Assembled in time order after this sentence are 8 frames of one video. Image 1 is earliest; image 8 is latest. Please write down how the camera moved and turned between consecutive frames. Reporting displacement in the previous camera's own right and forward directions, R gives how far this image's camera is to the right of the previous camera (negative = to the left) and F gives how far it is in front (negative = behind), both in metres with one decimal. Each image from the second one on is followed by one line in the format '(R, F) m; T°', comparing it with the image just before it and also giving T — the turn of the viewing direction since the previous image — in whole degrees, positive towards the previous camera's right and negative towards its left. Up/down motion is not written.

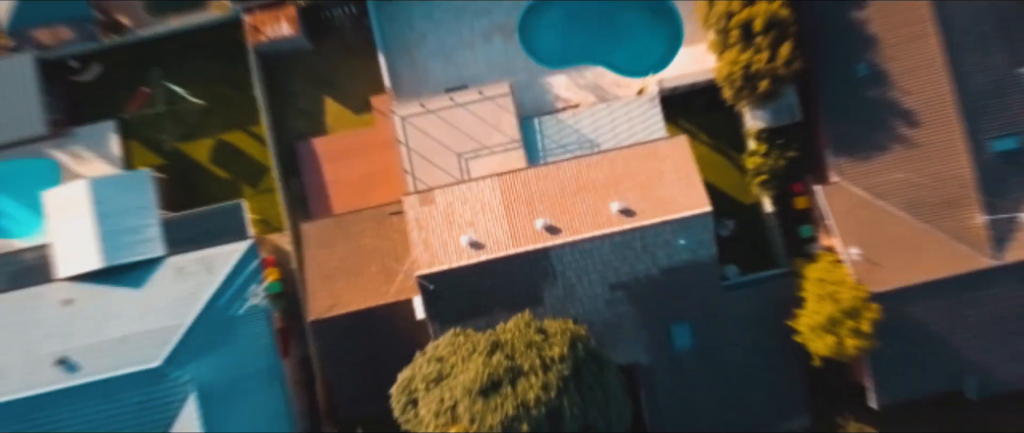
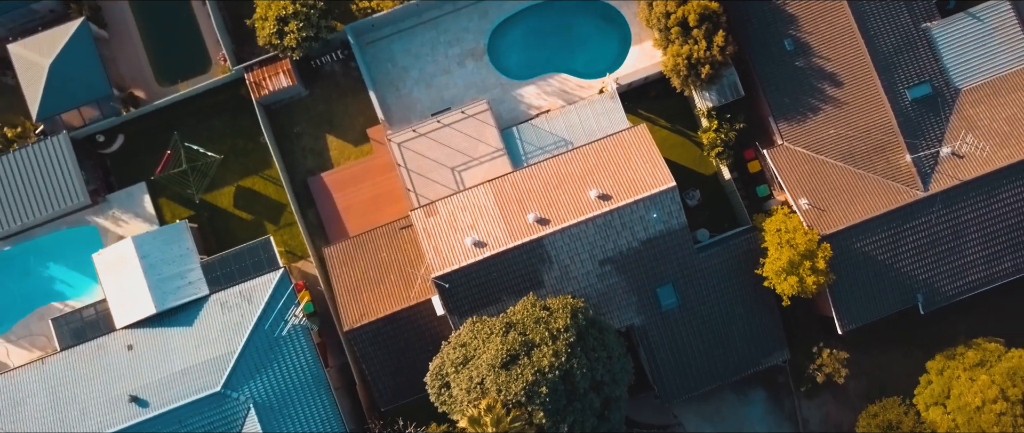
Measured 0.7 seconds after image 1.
(-0.3, -4.2) m; +1°
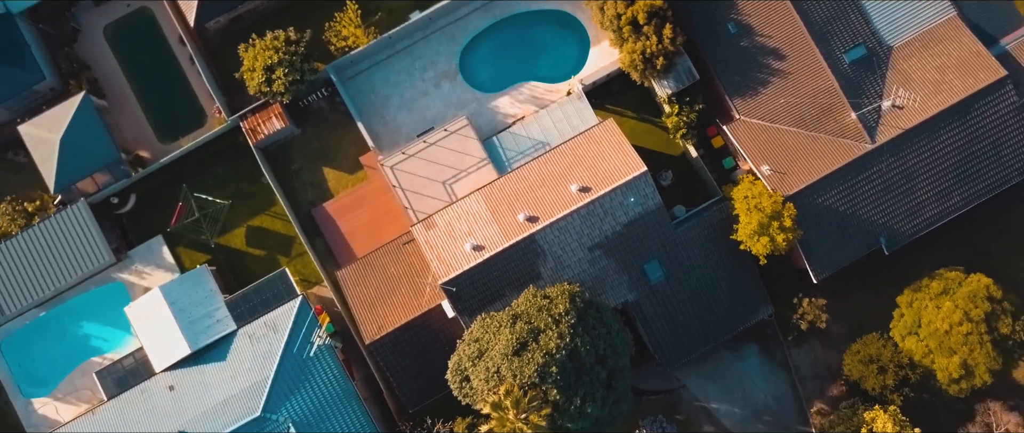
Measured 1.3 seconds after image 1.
(-0.1, -3.0) m; +1°
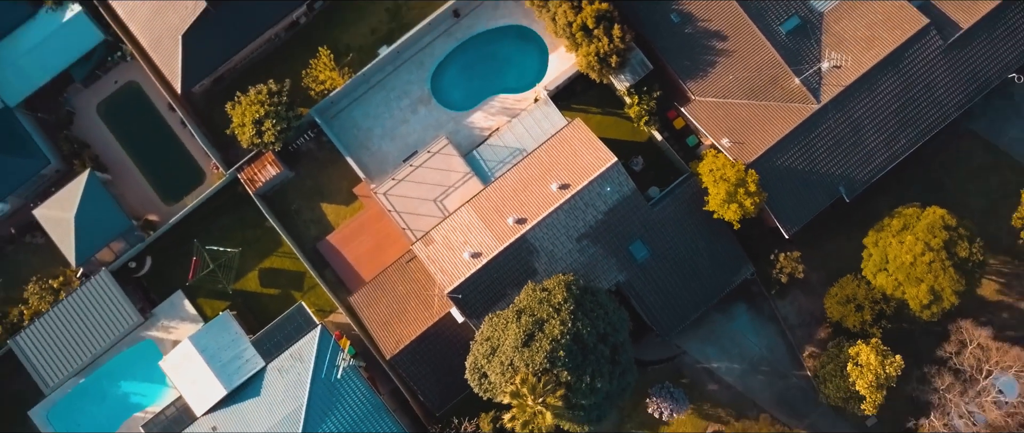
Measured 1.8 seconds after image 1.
(0.0, -2.9) m; +1°
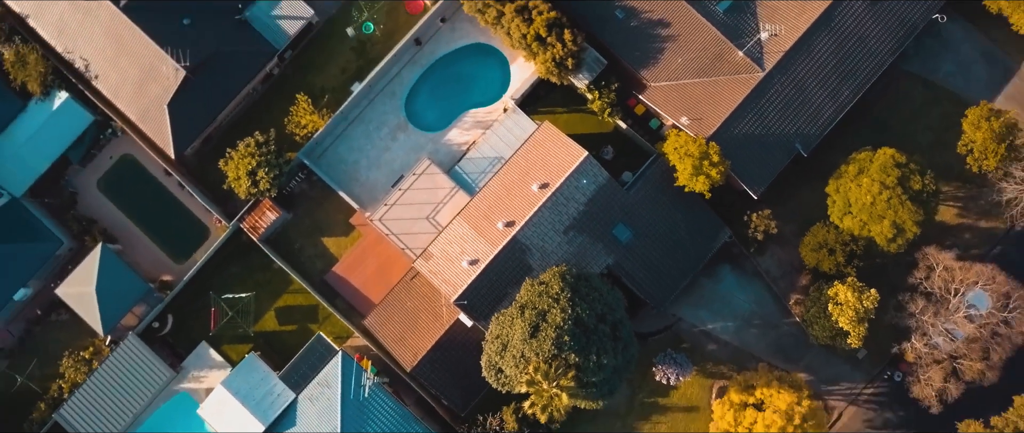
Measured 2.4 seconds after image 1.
(+0.1, -2.9) m; +1°
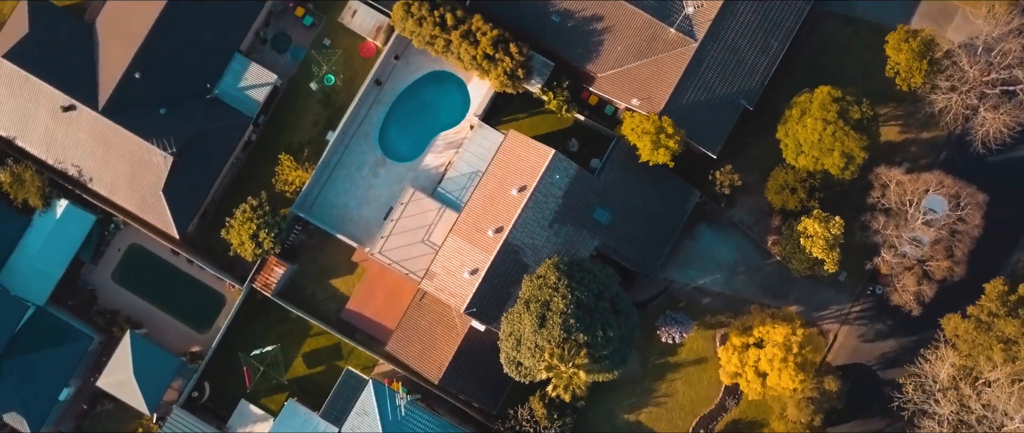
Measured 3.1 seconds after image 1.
(+0.1, -3.3) m; +1°
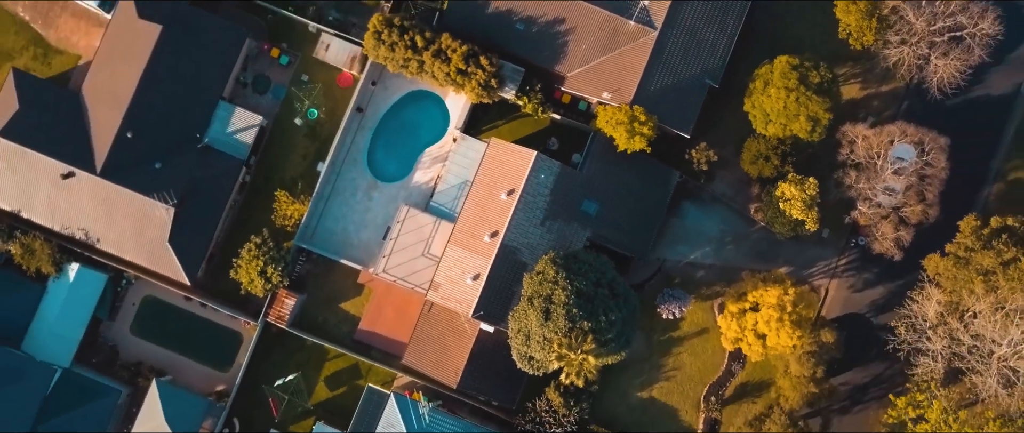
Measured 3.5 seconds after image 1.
(0.0, -2.0) m; +1°
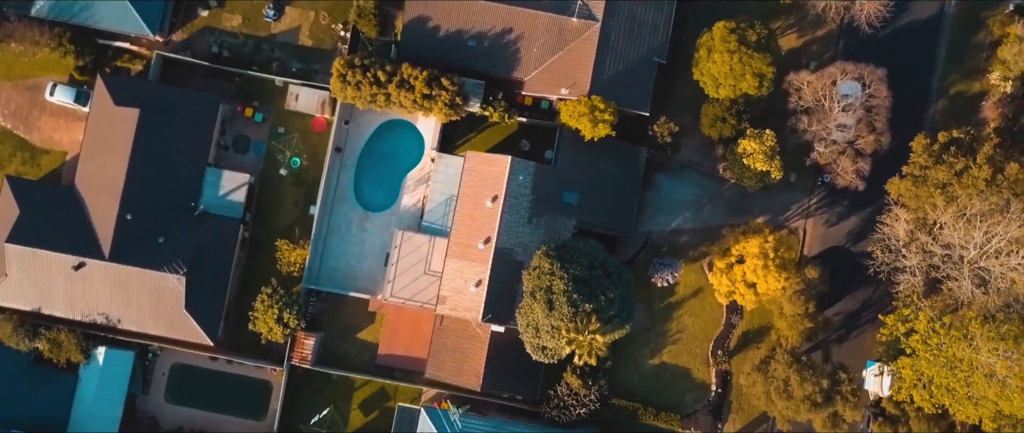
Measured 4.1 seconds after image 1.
(+0.1, -2.9) m; +1°
